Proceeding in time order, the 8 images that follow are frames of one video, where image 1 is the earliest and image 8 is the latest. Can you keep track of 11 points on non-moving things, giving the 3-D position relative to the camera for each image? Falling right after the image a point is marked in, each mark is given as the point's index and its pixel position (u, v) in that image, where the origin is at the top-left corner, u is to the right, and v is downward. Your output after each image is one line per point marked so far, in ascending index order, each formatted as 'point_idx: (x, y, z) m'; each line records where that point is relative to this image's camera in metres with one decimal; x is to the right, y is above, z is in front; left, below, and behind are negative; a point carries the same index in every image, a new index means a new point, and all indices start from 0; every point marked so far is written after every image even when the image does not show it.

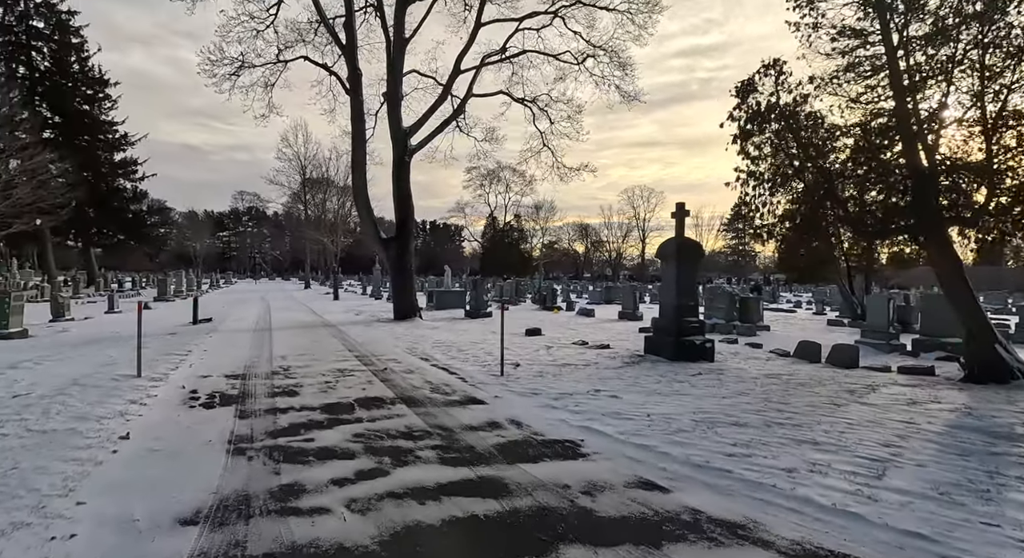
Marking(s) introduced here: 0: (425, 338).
0: (-1.9, -1.3, +14.0) m
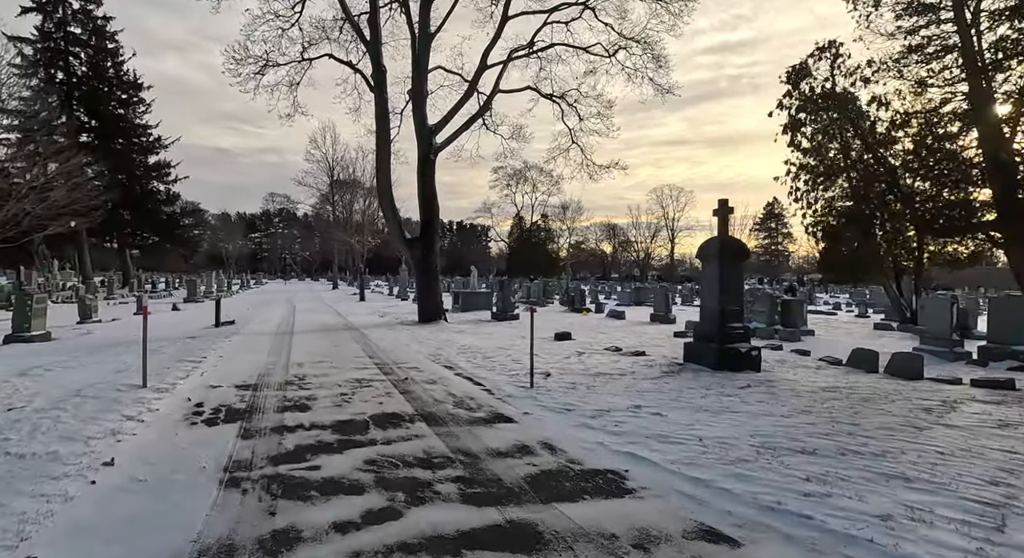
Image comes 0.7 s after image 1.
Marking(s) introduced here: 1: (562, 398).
0: (-1.3, -1.4, +13.4) m
1: (+0.6, -1.3, +7.2) m
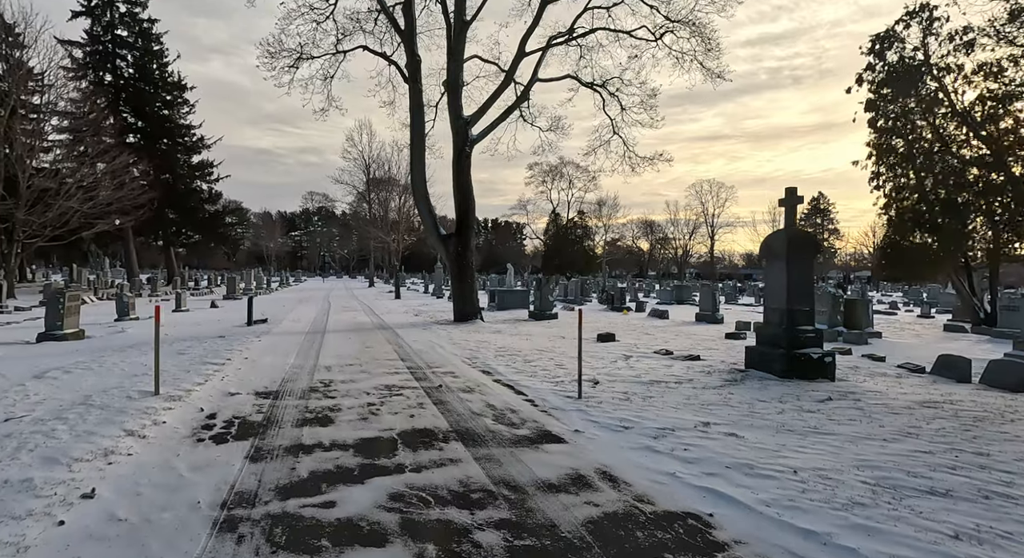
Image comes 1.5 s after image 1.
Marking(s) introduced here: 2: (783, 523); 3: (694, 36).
0: (-0.5, -1.3, +12.6) m
1: (+1.0, -1.3, +6.3) m
2: (+1.5, -1.3, +3.4) m
3: (+4.9, +6.5, +17.1) m
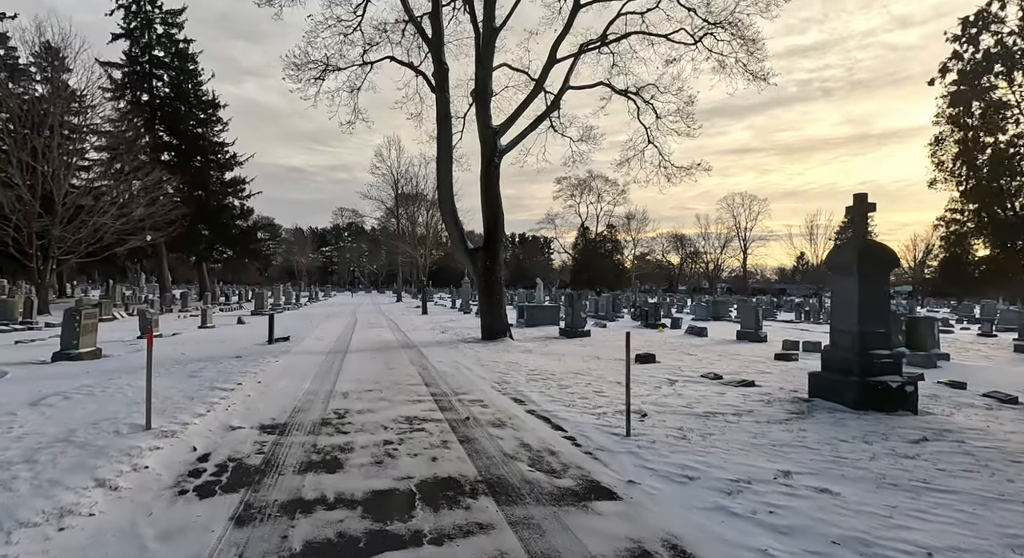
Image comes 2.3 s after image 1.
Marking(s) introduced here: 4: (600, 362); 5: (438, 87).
0: (+0.1, -1.6, +11.7) m
1: (+1.4, -1.5, +5.3) m
2: (+1.7, -1.4, +2.5) m
3: (+5.6, +6.1, +16.1) m
4: (+1.8, -1.7, +13.3) m
5: (-2.2, +5.8, +19.3) m
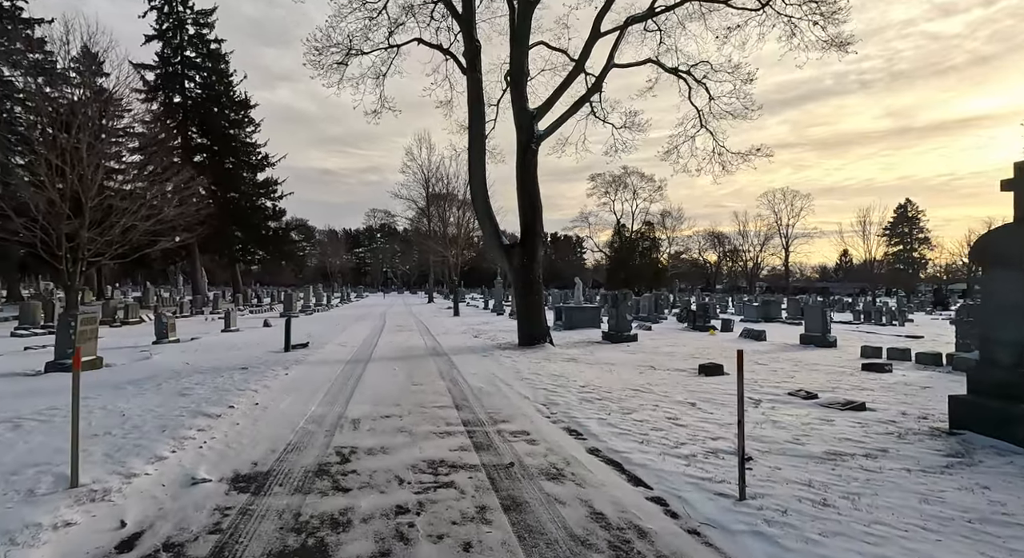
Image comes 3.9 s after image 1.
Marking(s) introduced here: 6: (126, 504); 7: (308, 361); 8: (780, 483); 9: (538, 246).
0: (+0.8, -1.6, +10.0) m
1: (+1.8, -1.5, +3.5) m
2: (+1.9, -1.4, +0.7) m
3: (+6.5, +6.2, +14.1) m
4: (+2.6, -1.7, +11.5) m
5: (-1.2, +5.8, +17.6) m
6: (-2.4, -1.4, +4.0) m
7: (-3.9, -1.6, +12.2) m
8: (+1.9, -1.5, +4.6) m
9: (+0.7, +0.8, +16.3) m
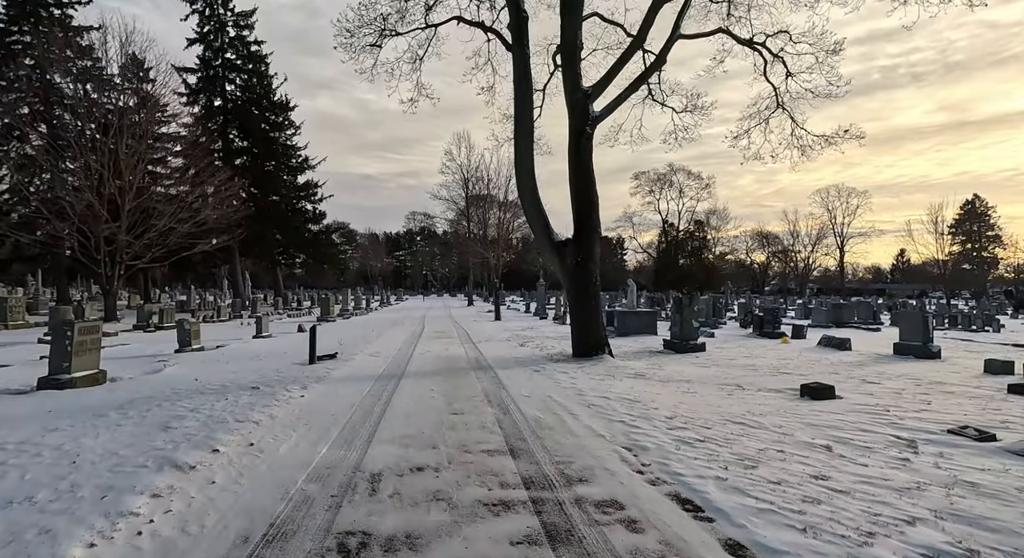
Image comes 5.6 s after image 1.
0: (+1.6, -1.6, +7.9) m
1: (+2.2, -1.4, +1.4) m
2: (+2.1, -1.4, -1.4) m
3: (+7.5, +6.1, +11.7) m
4: (+3.5, -1.7, +9.3) m
5: (+0.1, +5.8, +15.7) m
6: (-2.0, -1.4, +2.1) m
7: (-3.0, -1.6, +10.4) m
8: (+2.4, -1.5, +2.5) m
9: (+1.9, +0.8, +14.2) m
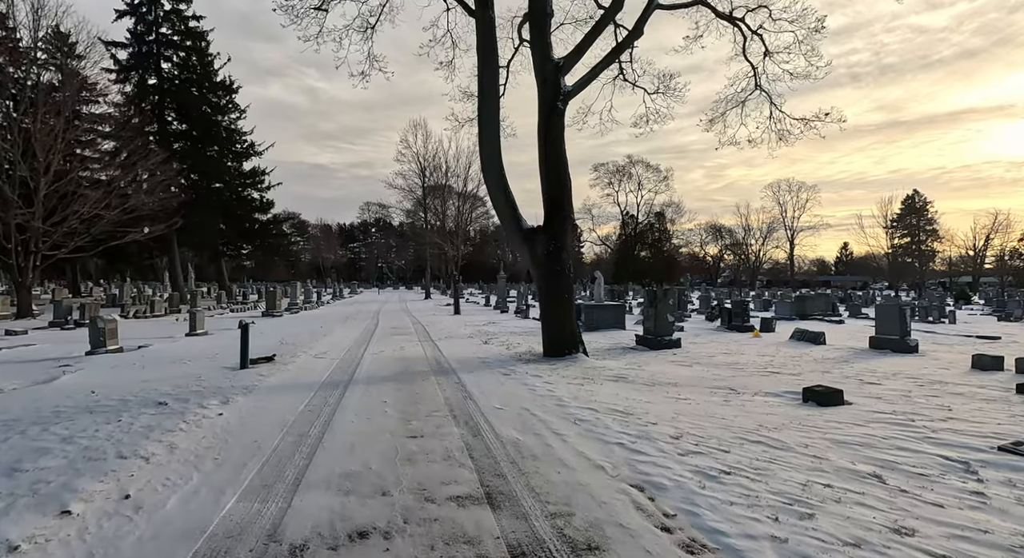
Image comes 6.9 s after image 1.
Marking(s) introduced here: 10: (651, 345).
0: (+1.3, -1.5, +6.6) m
1: (+2.3, -1.4, +0.2) m
2: (+2.5, -1.4, -2.7) m
3: (+7.0, +6.3, +10.7) m
4: (+3.1, -1.6, +8.1) m
5: (-0.8, +5.9, +14.2) m
6: (-1.9, -1.4, +0.6) m
7: (-3.4, -1.5, +8.8) m
8: (+2.4, -1.4, +1.2) m
9: (+1.1, +1.0, +12.9) m
10: (+3.4, -1.6, +15.6) m
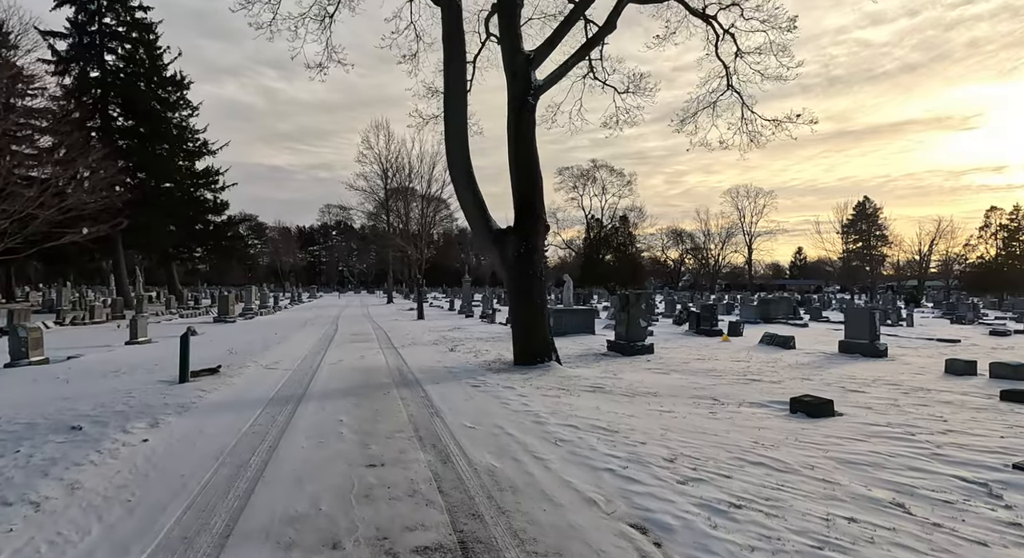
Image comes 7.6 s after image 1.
0: (+1.1, -1.5, +5.9) m
1: (+2.4, -1.4, -0.4) m
2: (+2.8, -1.3, -3.3) m
3: (+6.5, +6.2, +10.4) m
4: (+2.8, -1.7, +7.5) m
5: (-1.5, +5.9, +13.4) m
6: (-1.8, -1.4, -0.3) m
7: (-3.8, -1.5, +7.8) m
8: (+2.5, -1.4, +0.6) m
9: (+0.5, +0.9, +12.2) m
10: (+2.6, -1.7, +15.0) m
